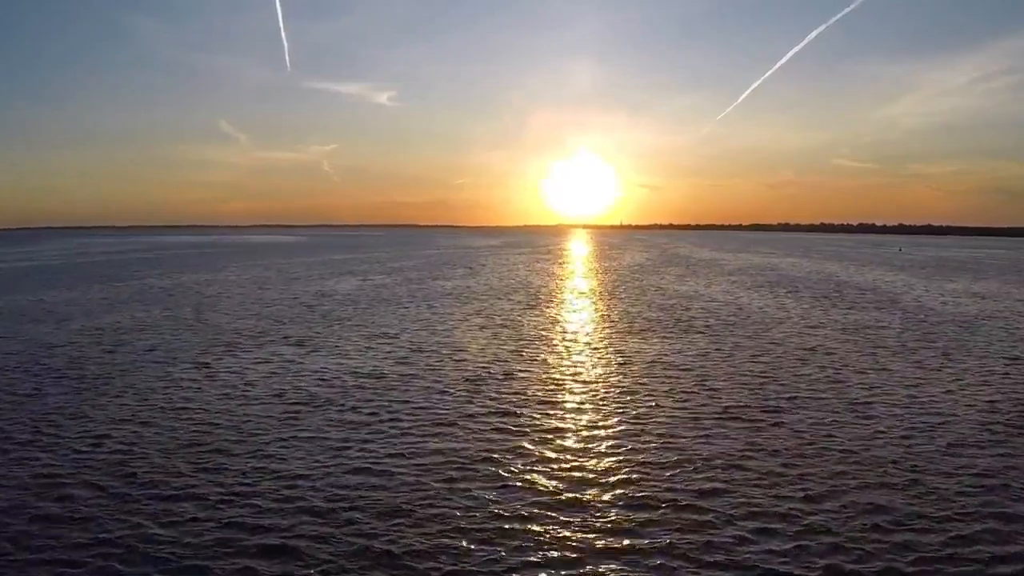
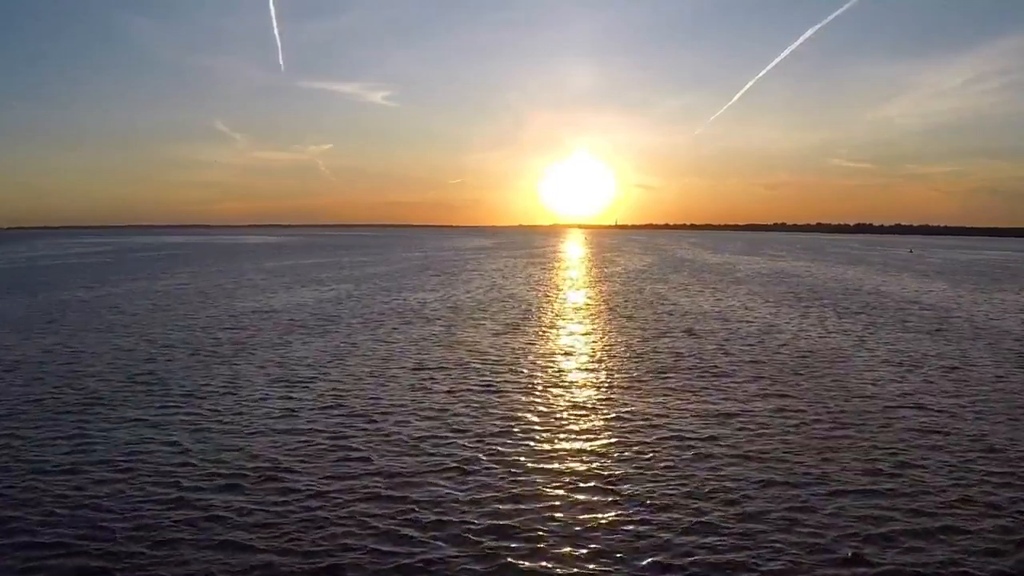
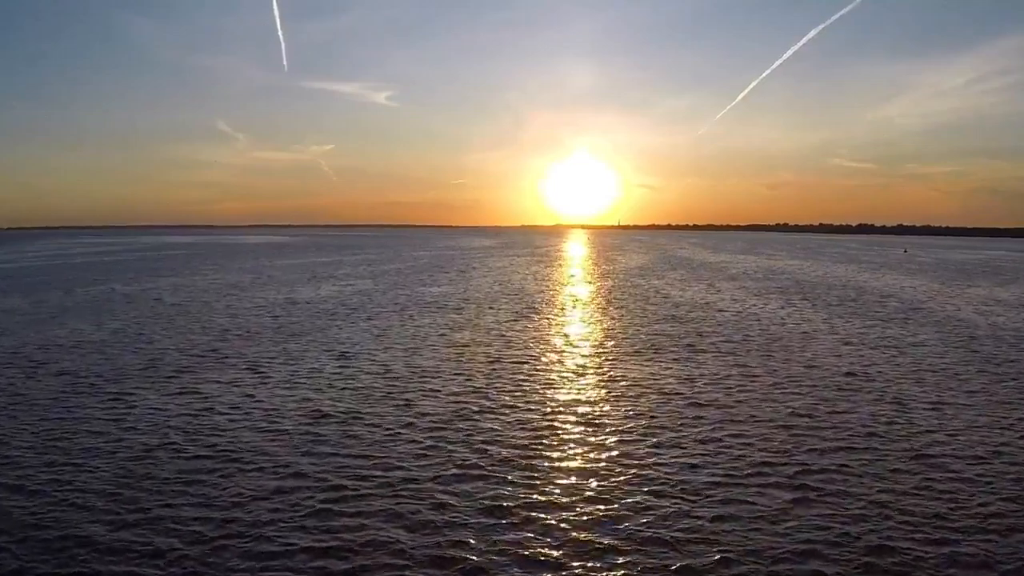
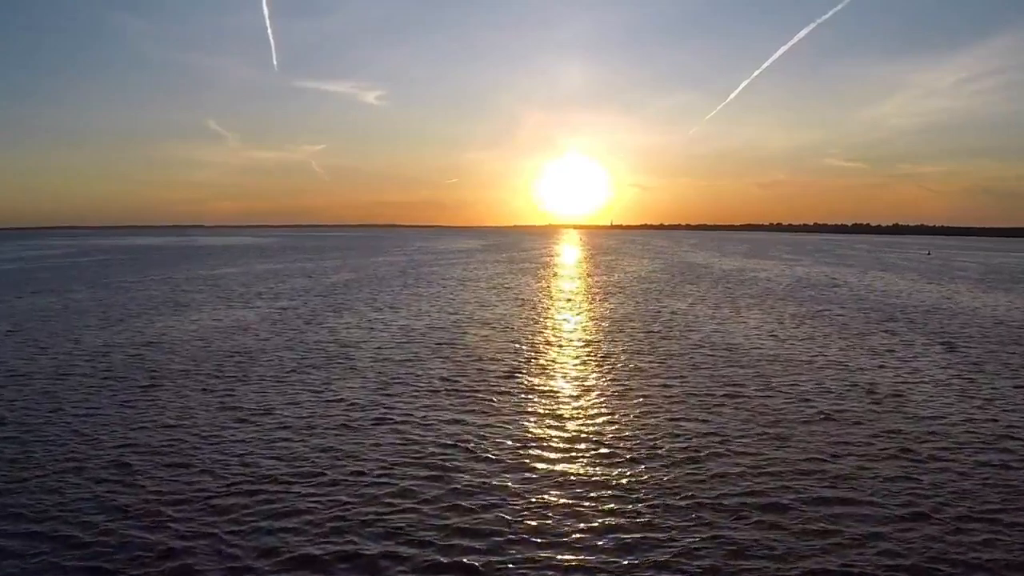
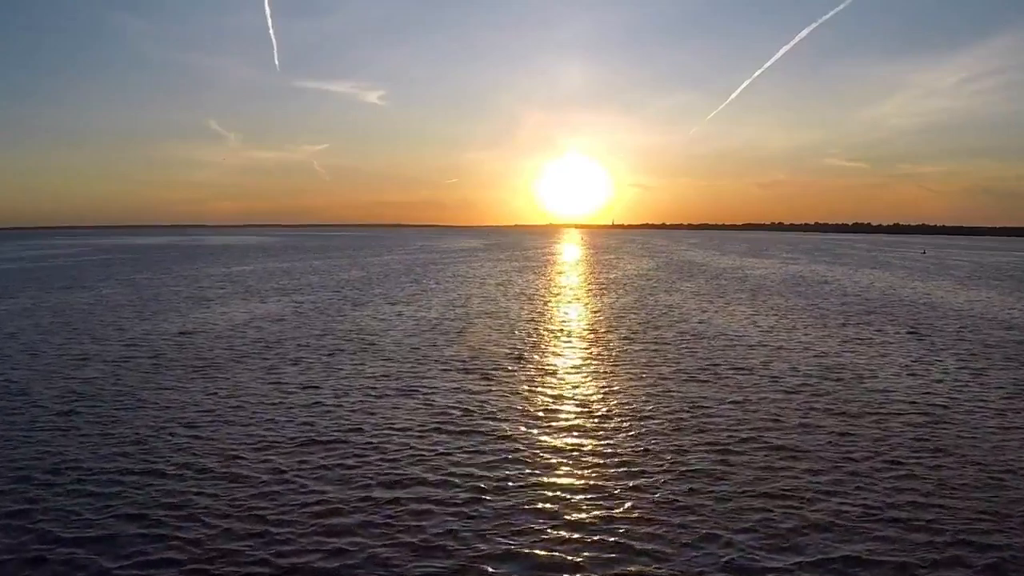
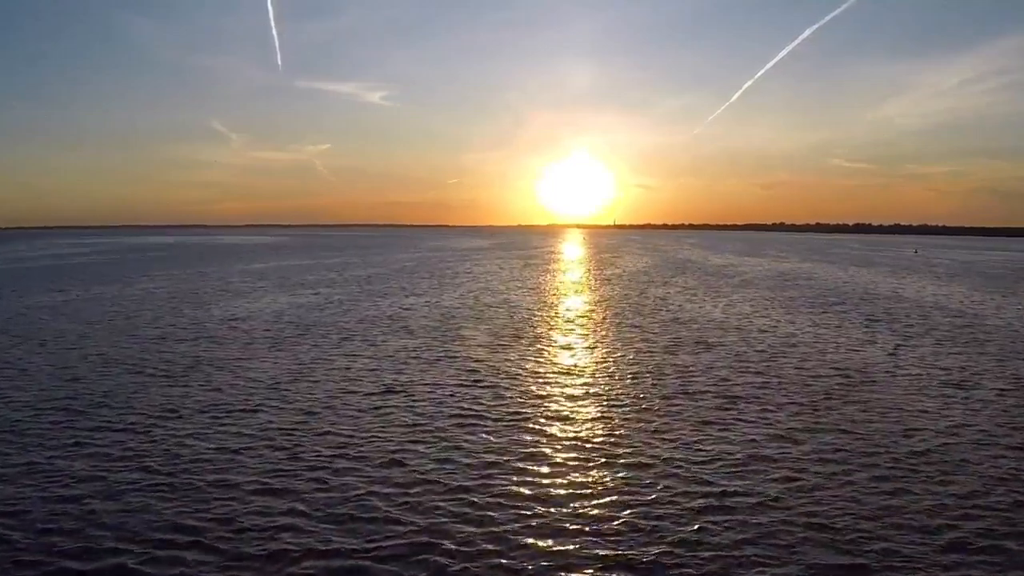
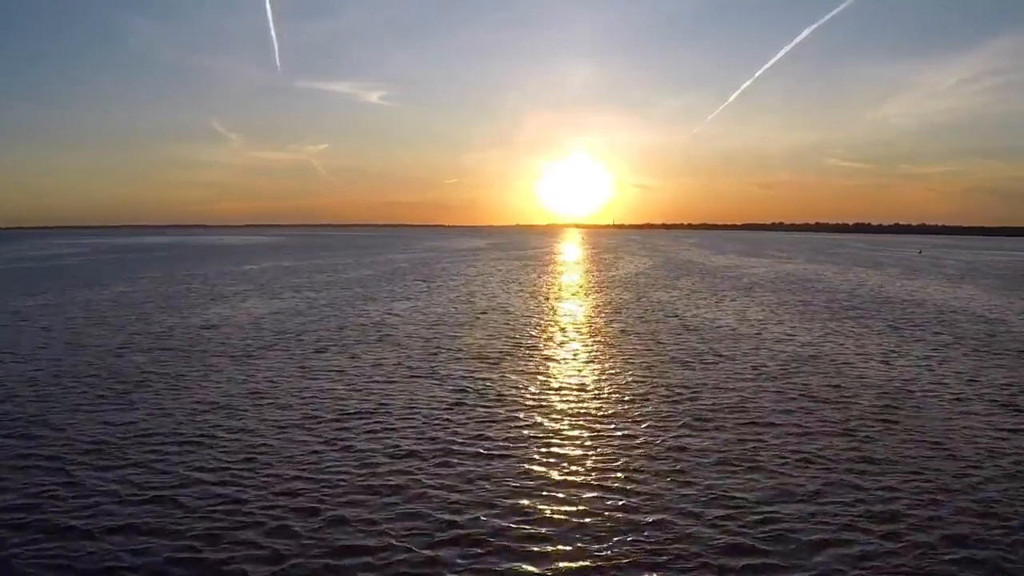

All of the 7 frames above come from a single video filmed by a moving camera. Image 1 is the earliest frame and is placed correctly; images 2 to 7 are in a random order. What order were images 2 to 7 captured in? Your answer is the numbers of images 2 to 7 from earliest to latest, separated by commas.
3, 2, 6, 7, 5, 4
